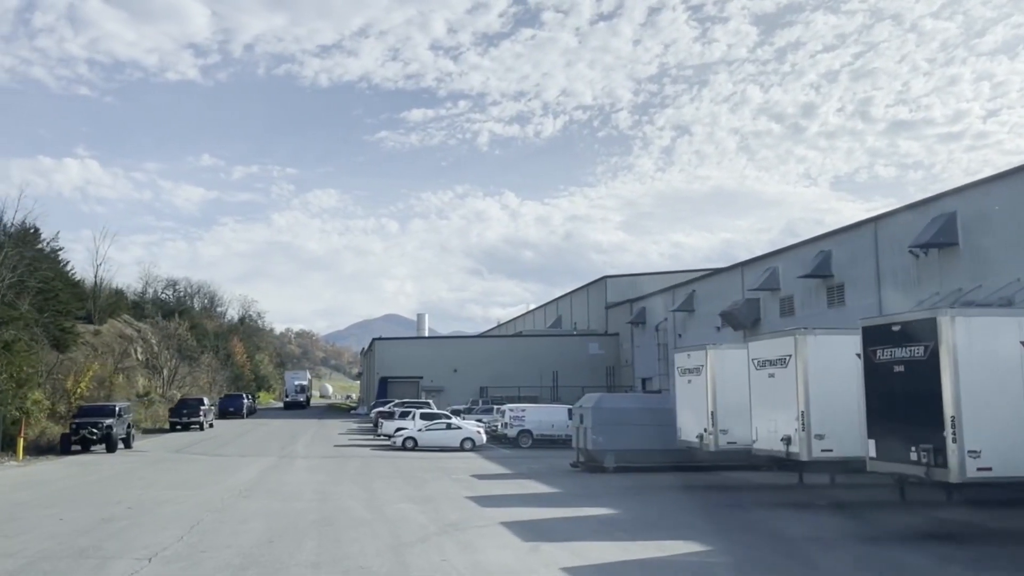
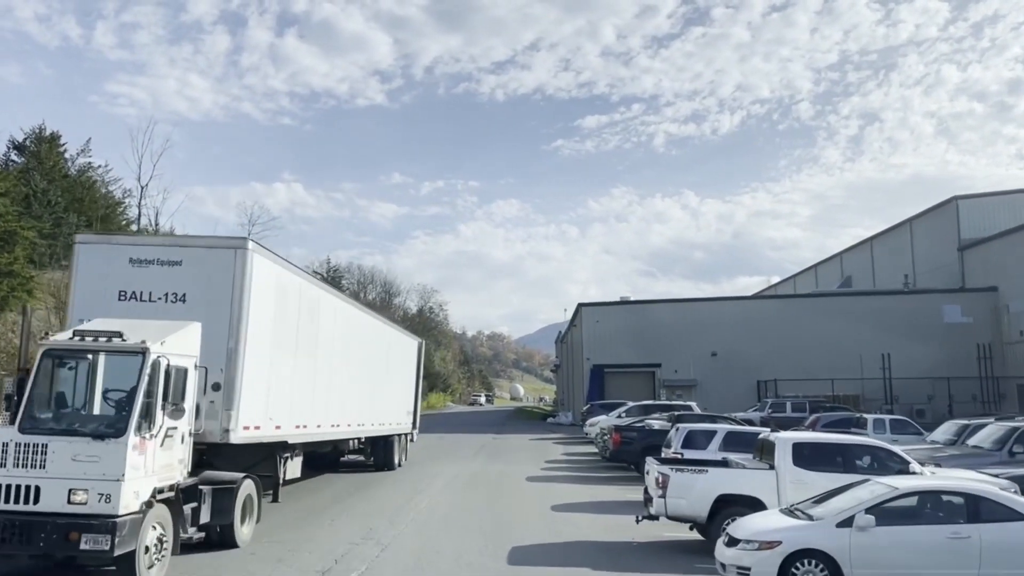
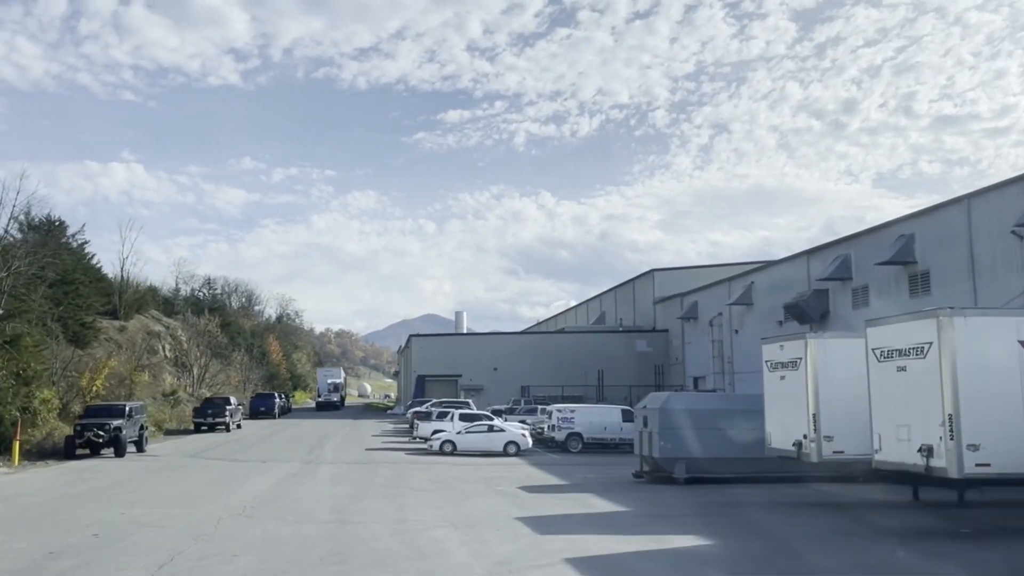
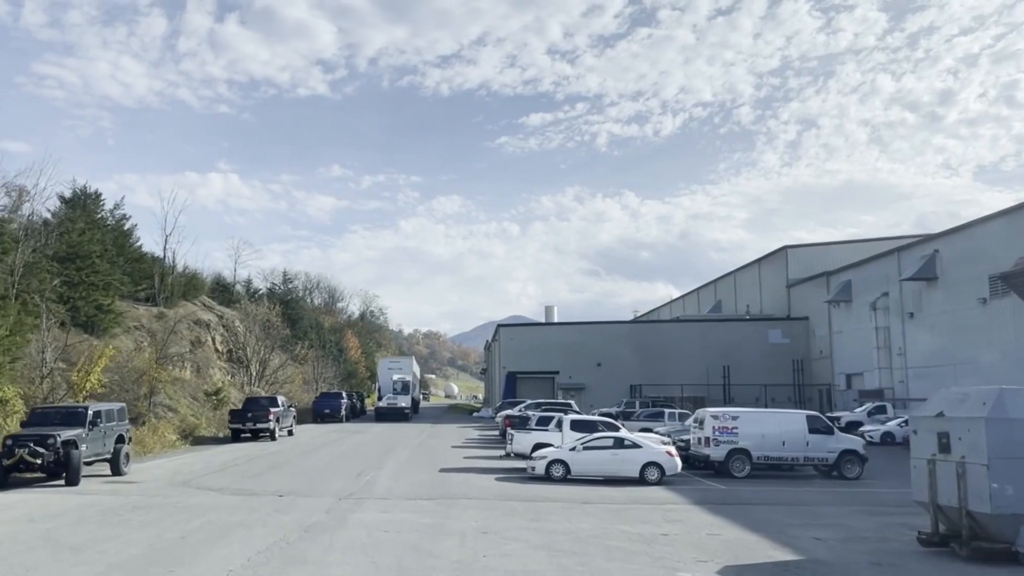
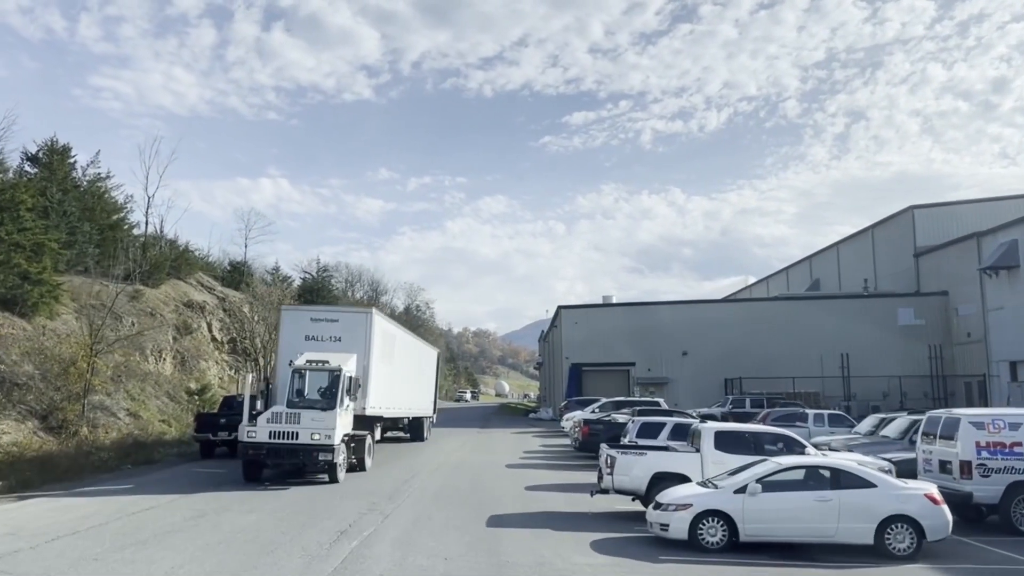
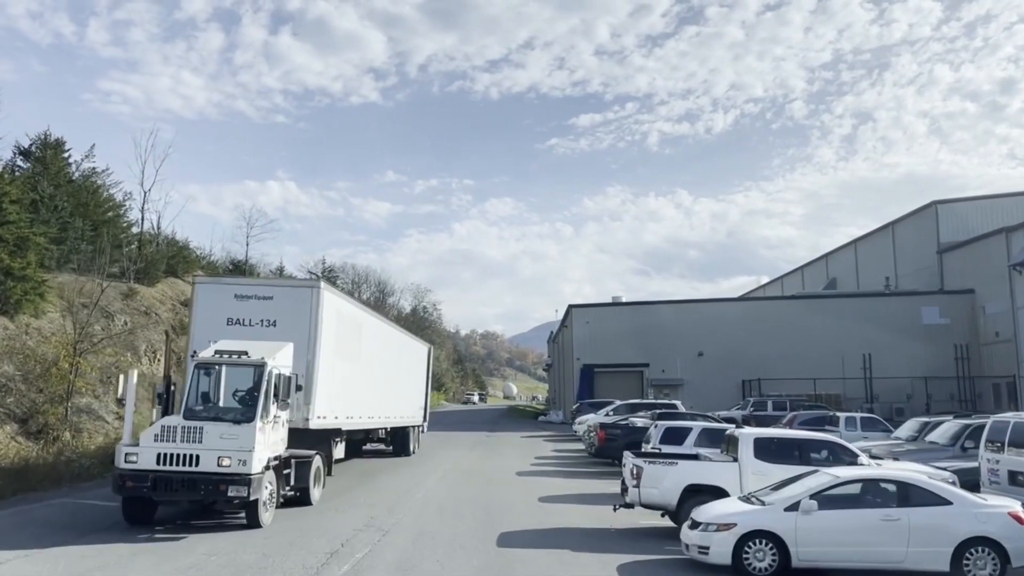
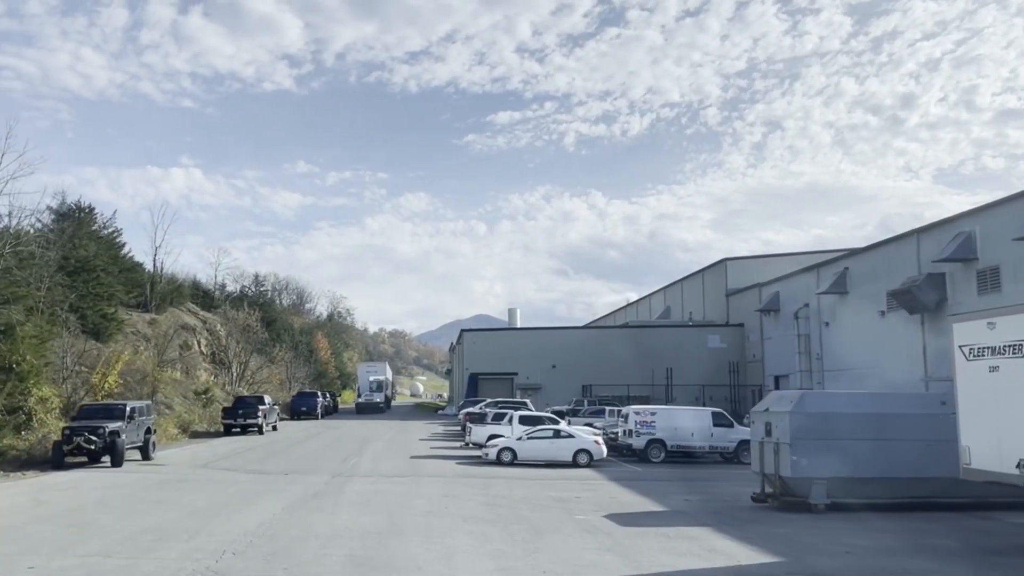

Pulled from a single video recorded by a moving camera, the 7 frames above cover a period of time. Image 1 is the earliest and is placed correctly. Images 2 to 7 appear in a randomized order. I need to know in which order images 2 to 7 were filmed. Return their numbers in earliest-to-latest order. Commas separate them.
3, 7, 4, 5, 6, 2
